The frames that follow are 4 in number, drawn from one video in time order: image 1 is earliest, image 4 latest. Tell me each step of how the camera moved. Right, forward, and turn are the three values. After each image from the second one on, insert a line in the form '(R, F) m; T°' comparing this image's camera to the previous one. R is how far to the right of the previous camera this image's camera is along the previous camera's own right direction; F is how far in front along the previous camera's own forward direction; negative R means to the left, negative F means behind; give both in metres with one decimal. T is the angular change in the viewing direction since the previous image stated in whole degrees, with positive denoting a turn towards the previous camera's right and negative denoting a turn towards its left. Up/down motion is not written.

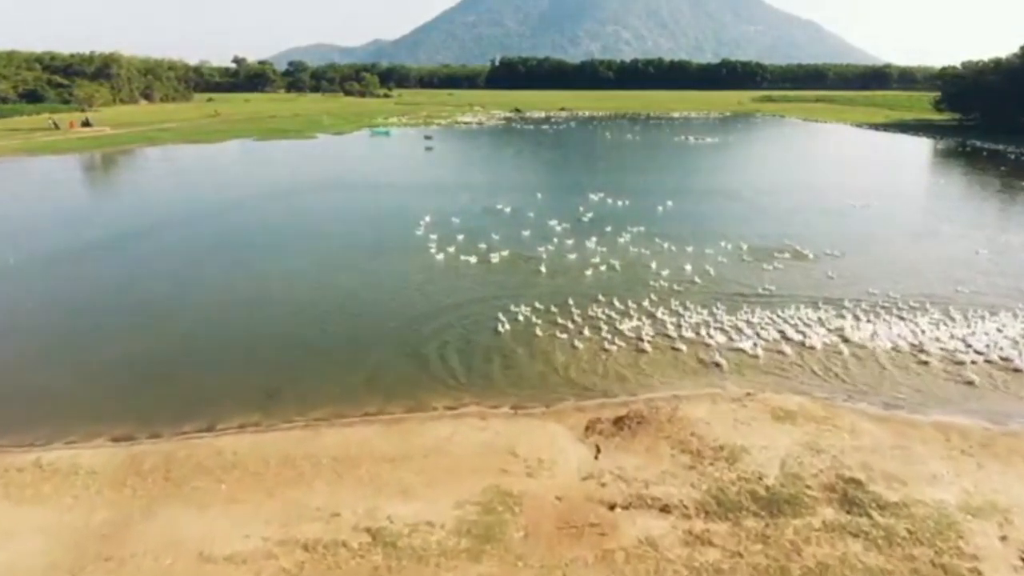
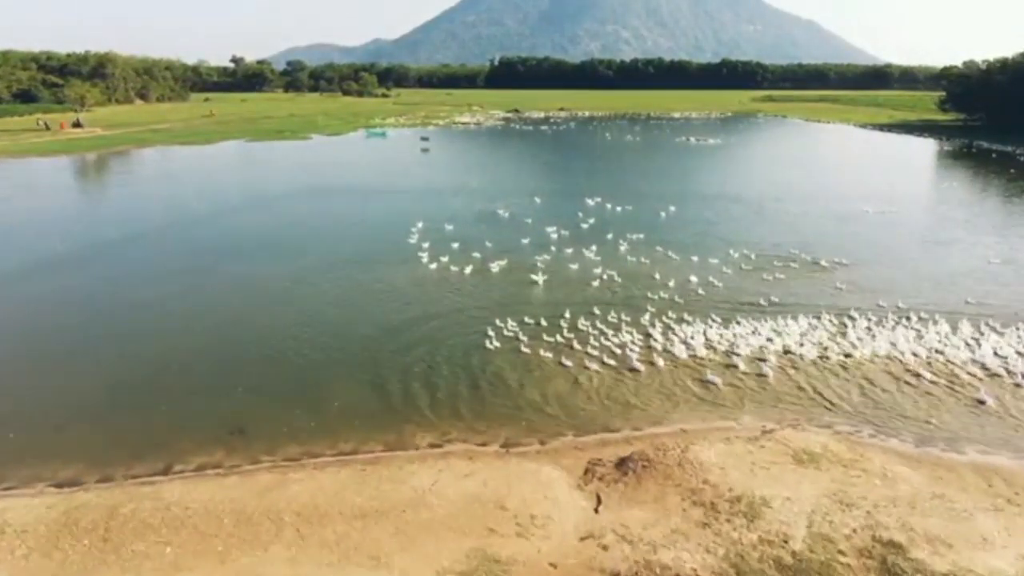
(+0.1, +1.0) m; 0°
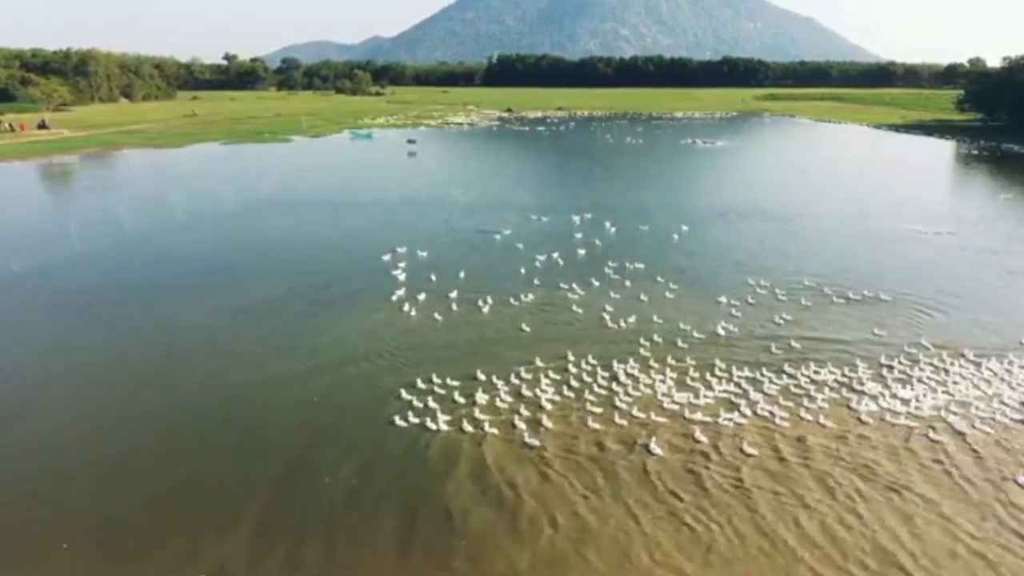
(+0.3, +3.7) m; 0°
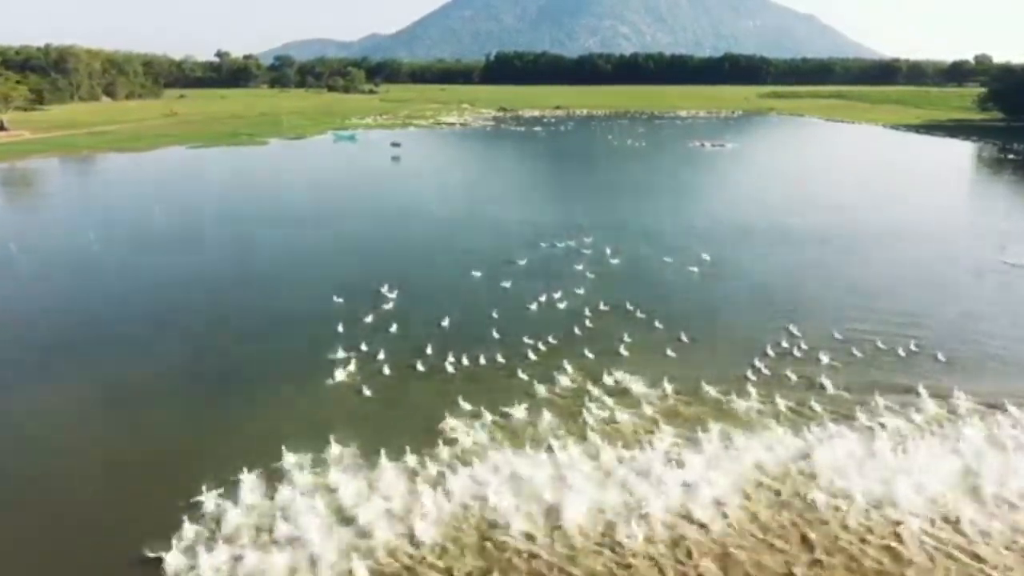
(+0.3, +3.8) m; 0°
